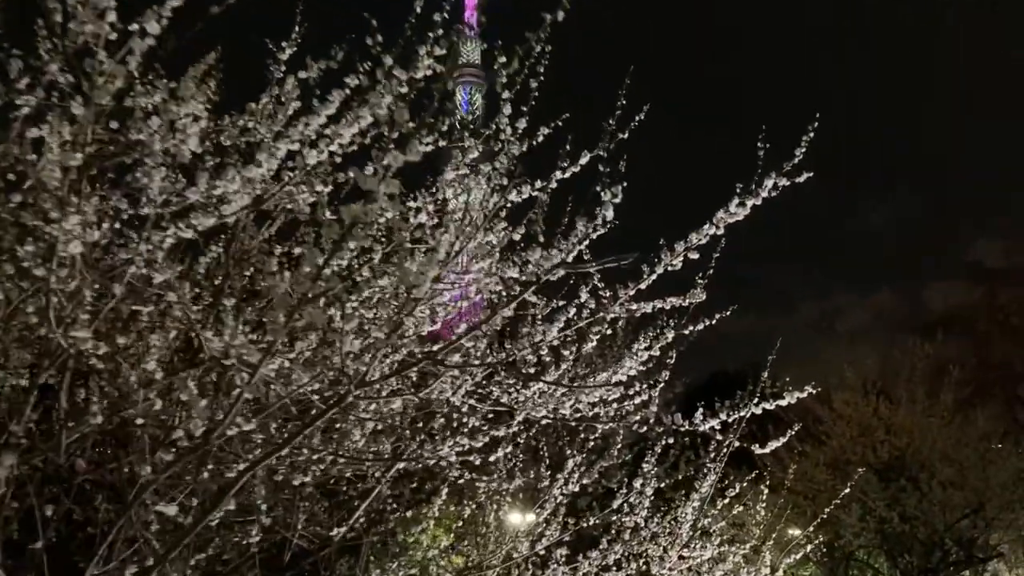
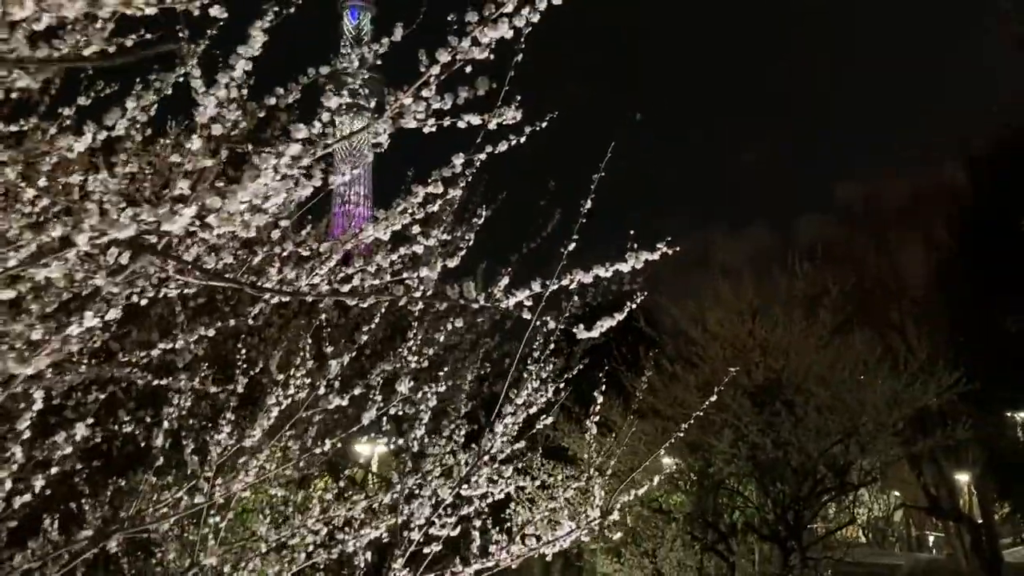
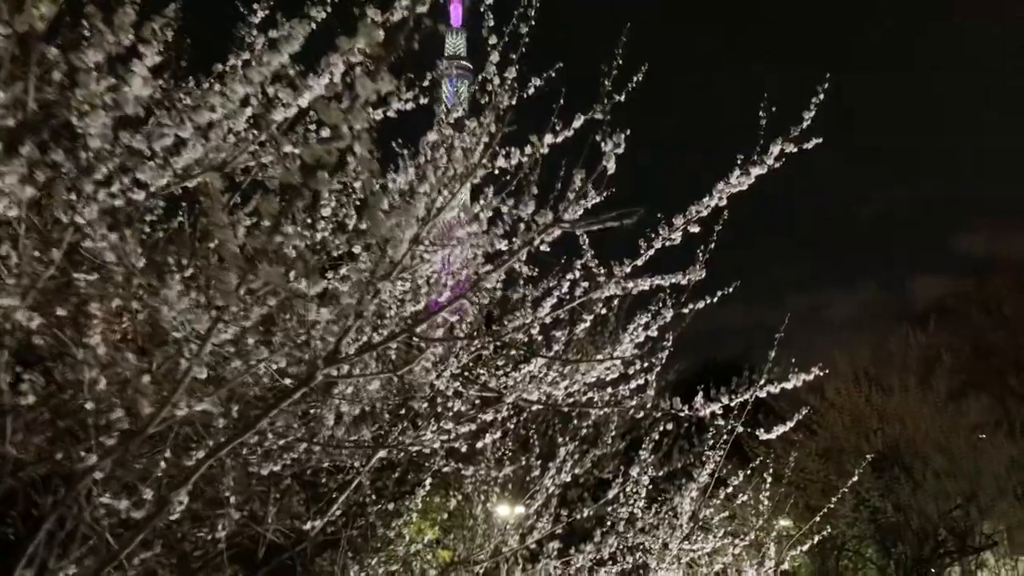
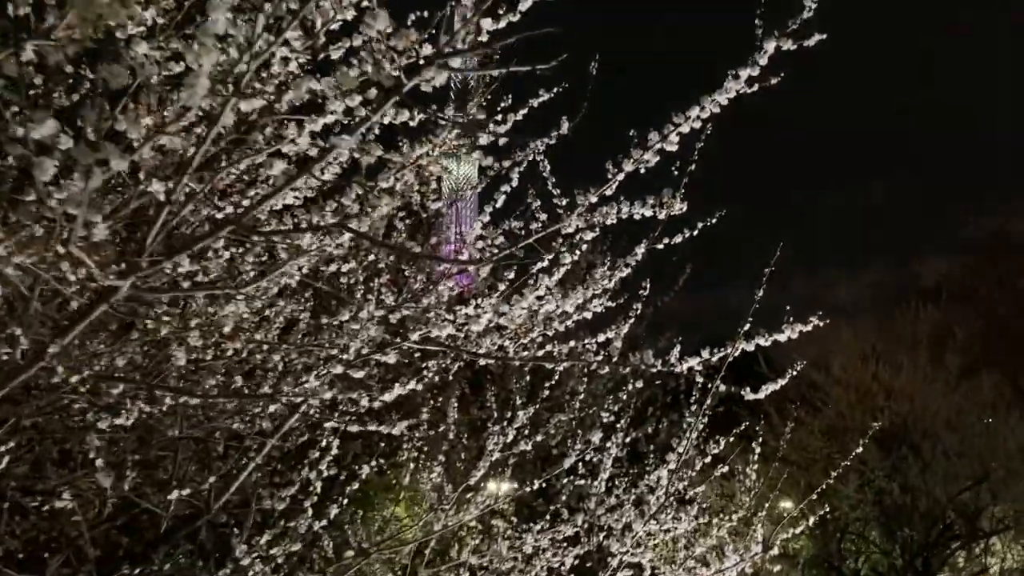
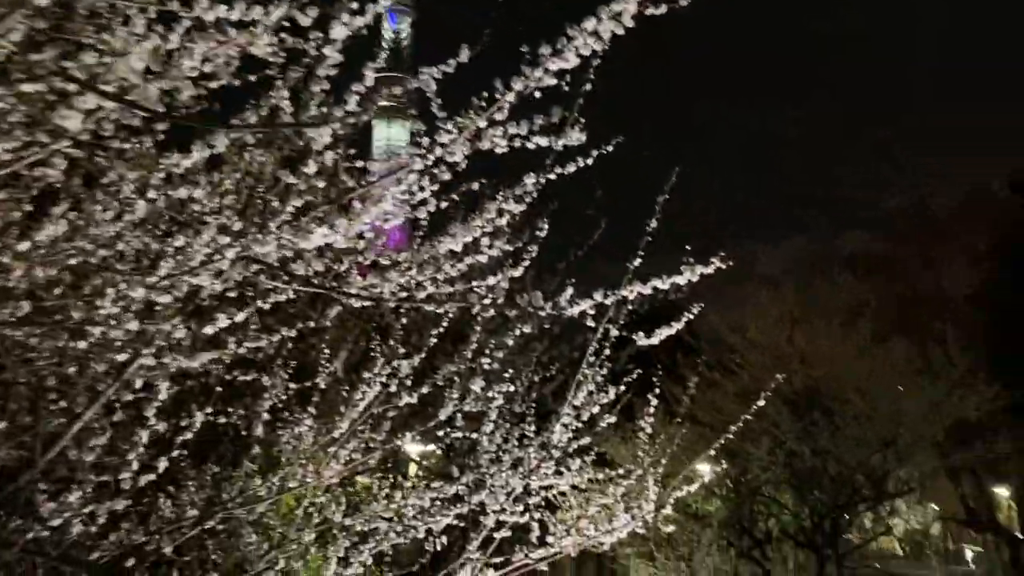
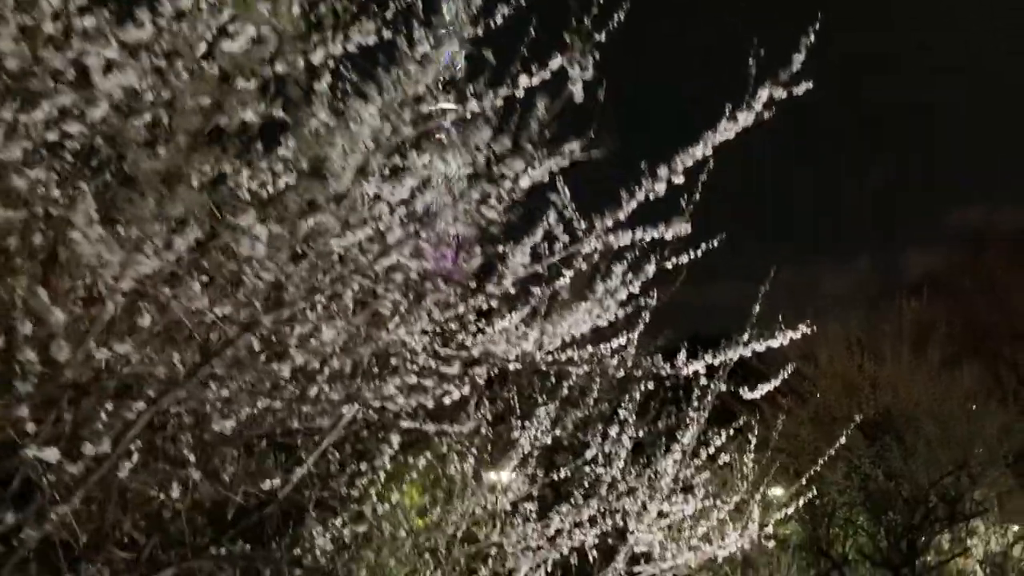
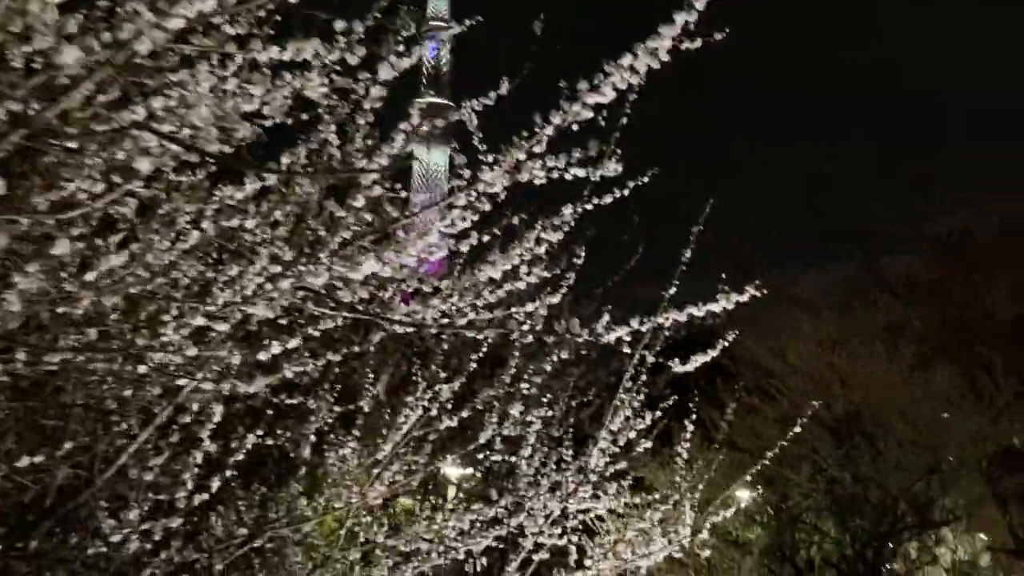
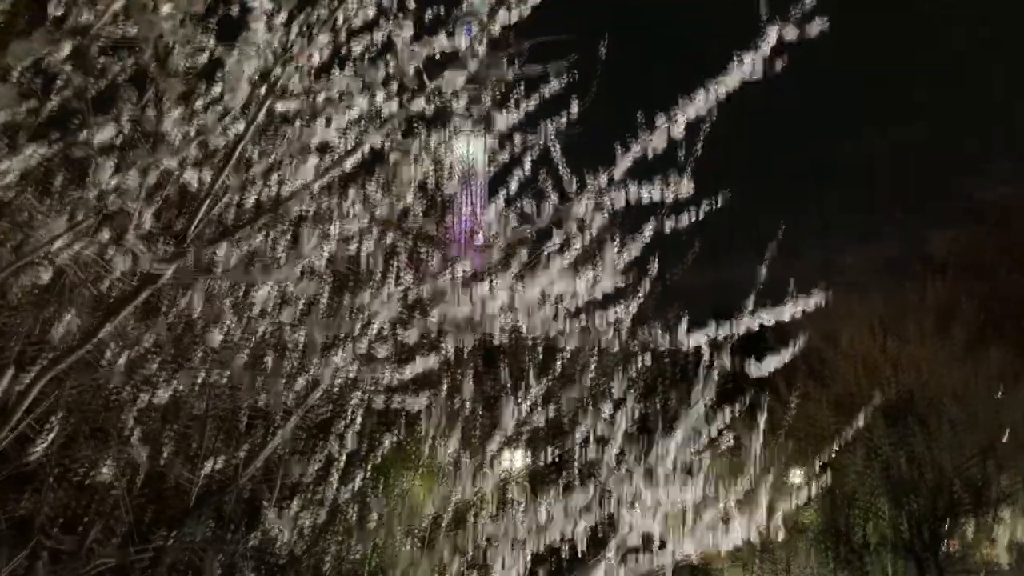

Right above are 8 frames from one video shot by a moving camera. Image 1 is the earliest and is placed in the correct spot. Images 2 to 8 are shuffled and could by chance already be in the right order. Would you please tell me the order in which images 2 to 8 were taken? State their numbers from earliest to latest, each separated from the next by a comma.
3, 6, 8, 4, 7, 5, 2
